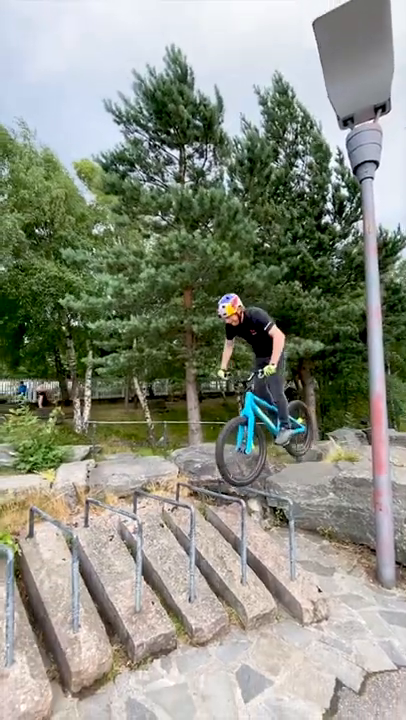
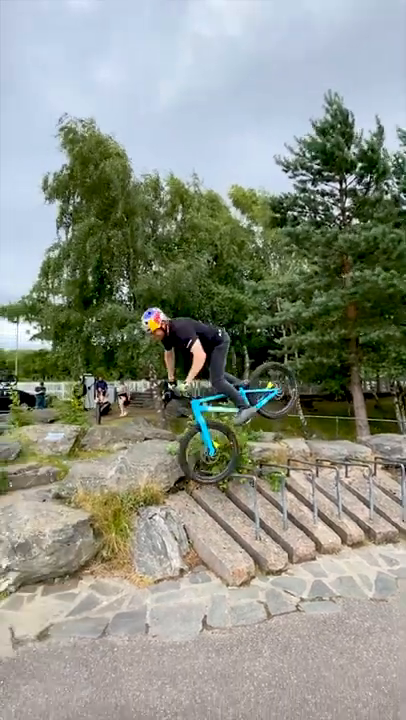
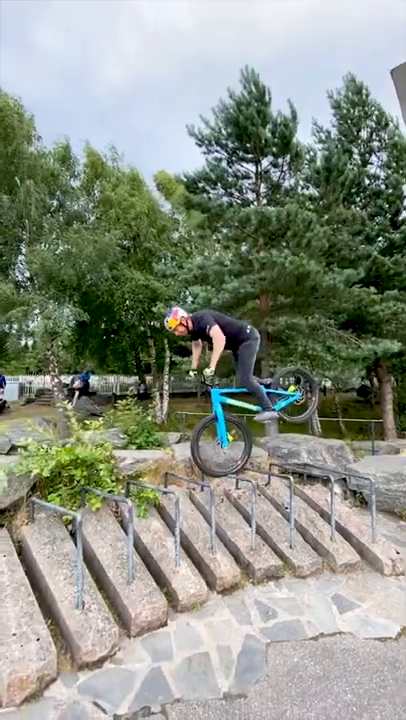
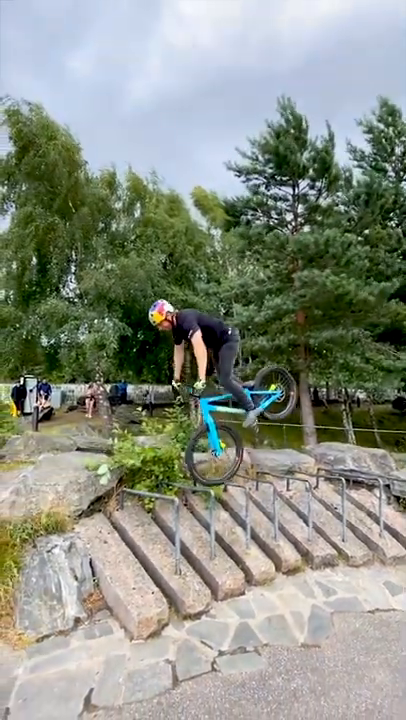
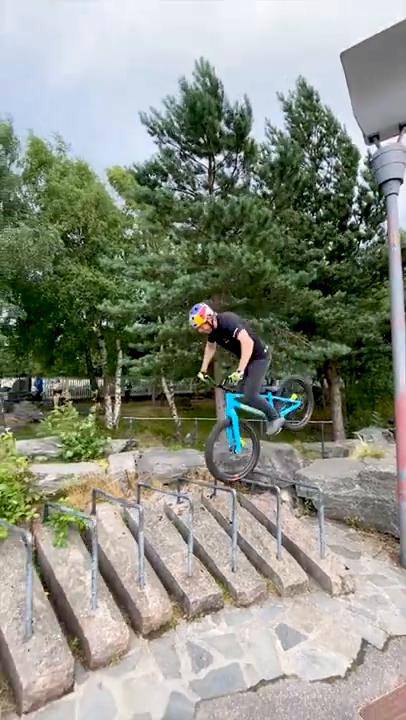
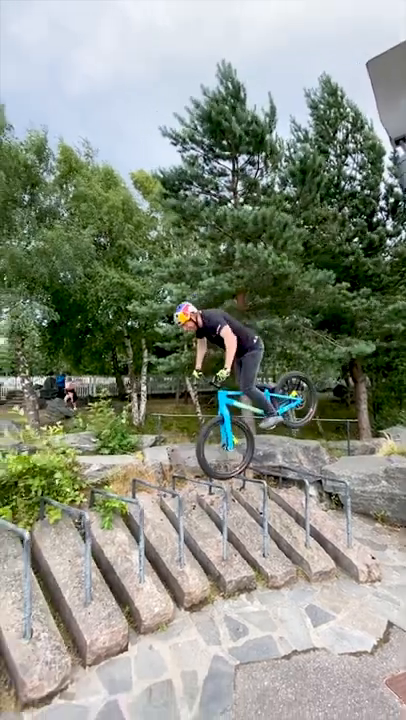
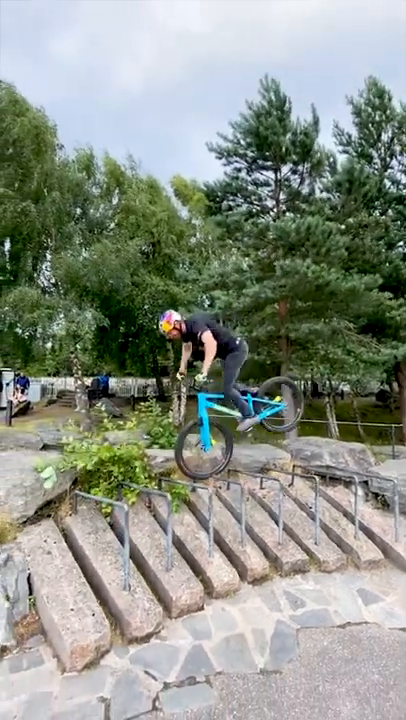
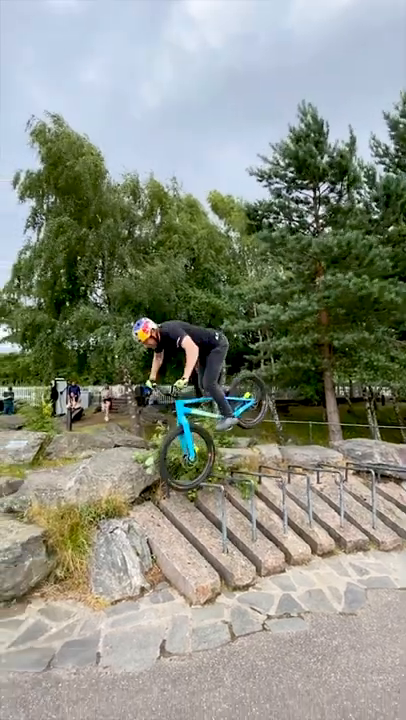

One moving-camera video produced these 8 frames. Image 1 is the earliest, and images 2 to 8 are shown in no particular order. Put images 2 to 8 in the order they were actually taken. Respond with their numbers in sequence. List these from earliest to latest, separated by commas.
5, 6, 3, 7, 4, 8, 2
